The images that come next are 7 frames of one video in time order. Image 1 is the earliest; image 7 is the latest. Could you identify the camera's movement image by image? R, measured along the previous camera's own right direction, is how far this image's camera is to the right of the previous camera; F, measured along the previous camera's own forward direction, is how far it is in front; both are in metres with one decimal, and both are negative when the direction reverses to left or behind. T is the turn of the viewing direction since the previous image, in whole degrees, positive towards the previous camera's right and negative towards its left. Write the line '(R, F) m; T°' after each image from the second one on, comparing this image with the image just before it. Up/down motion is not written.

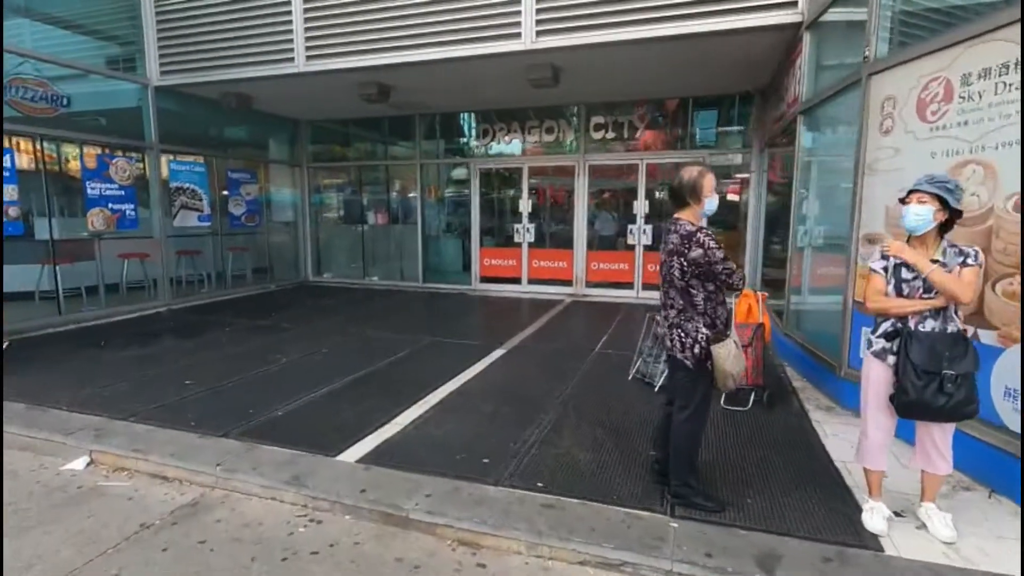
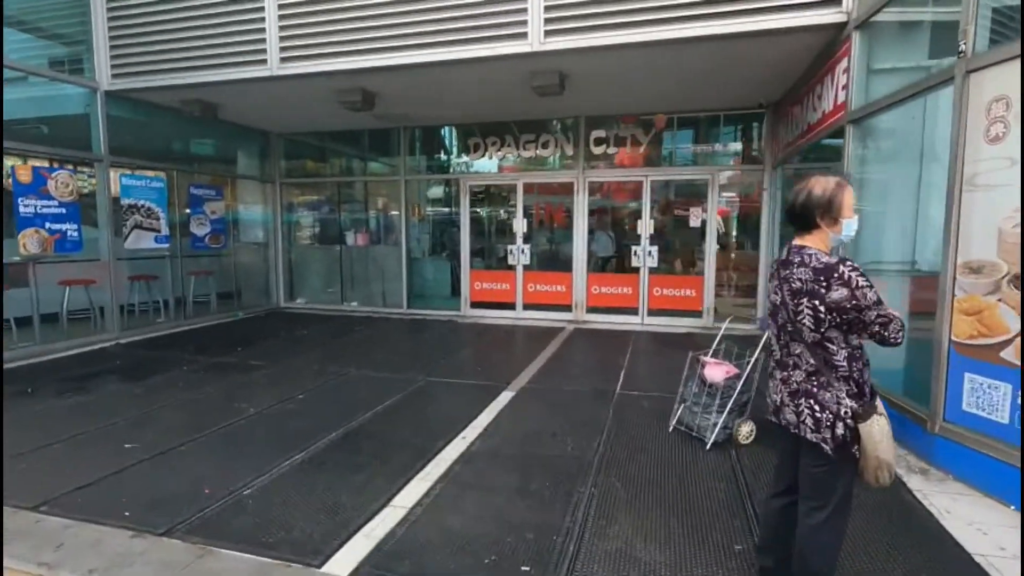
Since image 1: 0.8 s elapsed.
(-0.4, +0.8) m; +3°
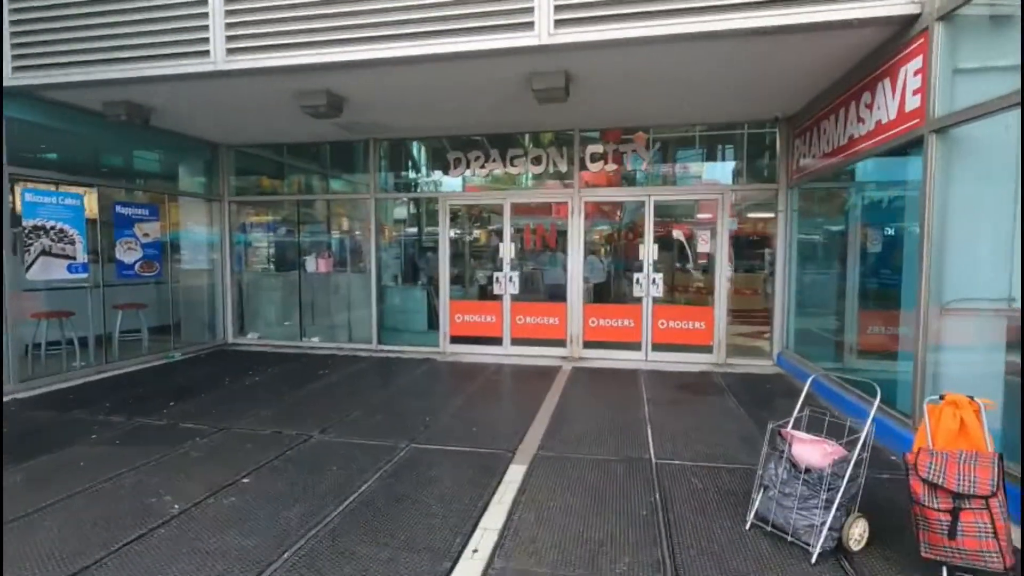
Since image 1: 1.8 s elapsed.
(-0.4, +1.1) m; +4°
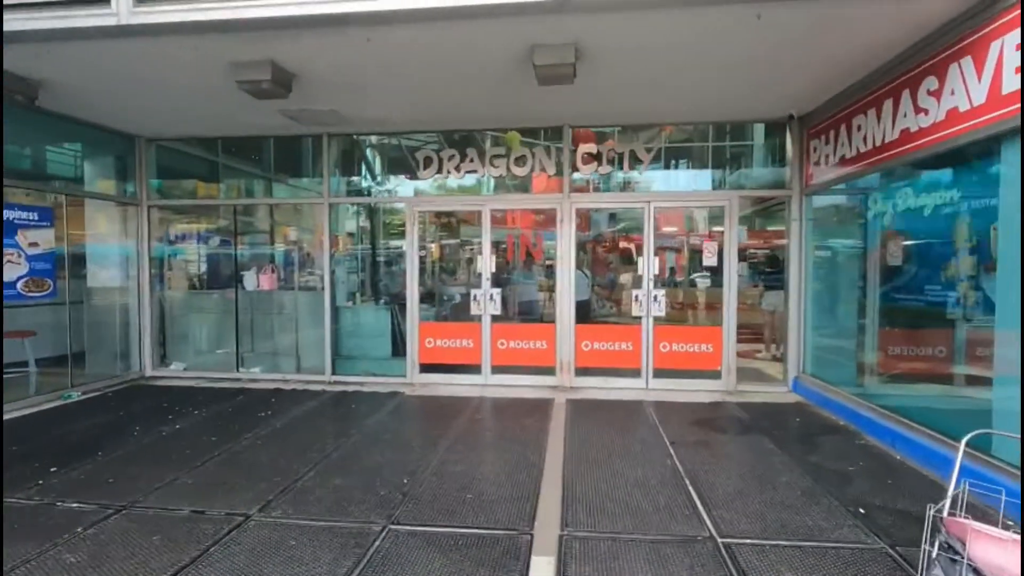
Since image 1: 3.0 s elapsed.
(-0.4, +1.2) m; +5°
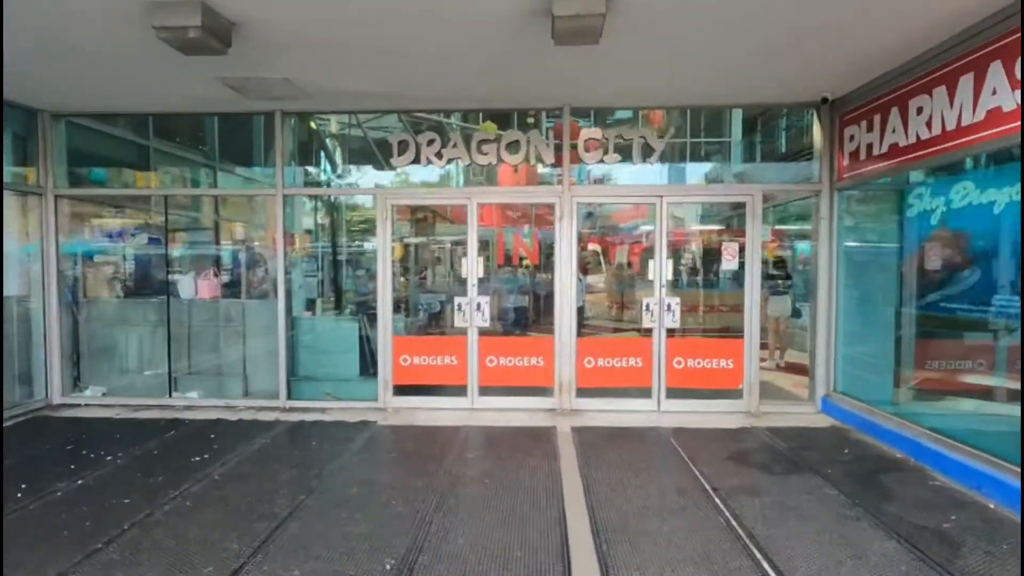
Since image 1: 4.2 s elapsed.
(-0.3, +1.1) m; +4°
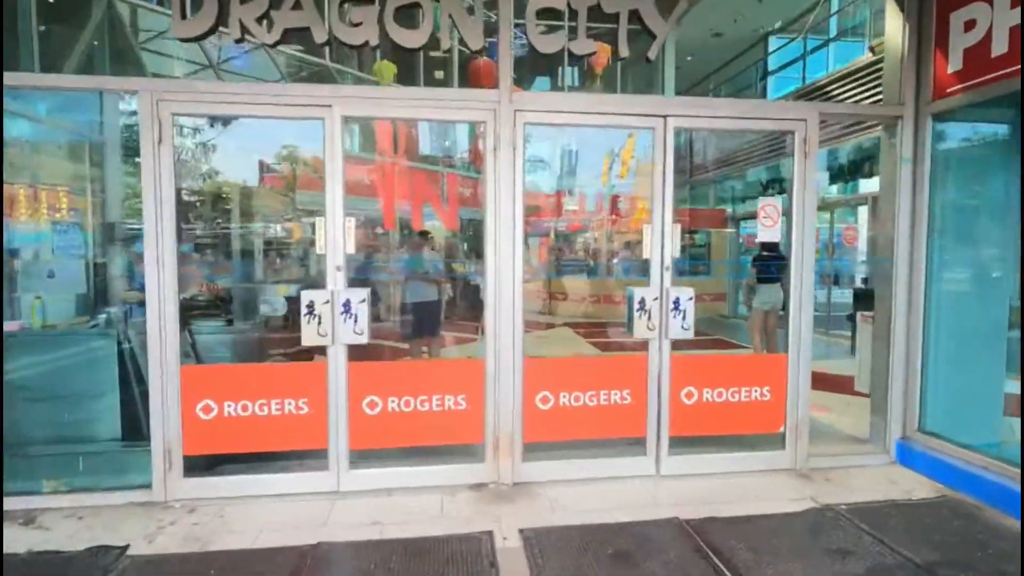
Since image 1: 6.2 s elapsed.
(+0.1, +2.8) m; +9°
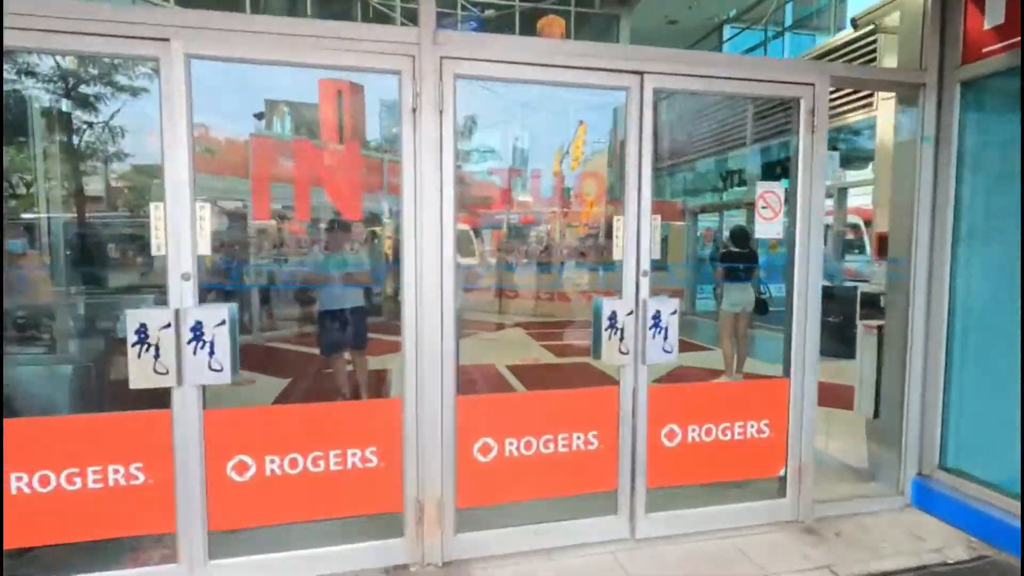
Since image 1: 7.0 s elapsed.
(+0.1, +1.0) m; +5°
